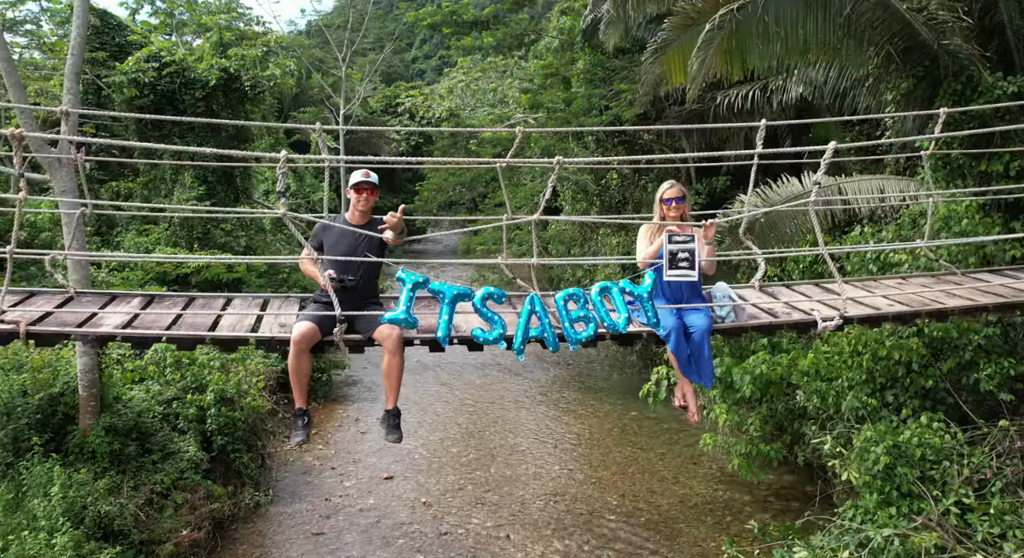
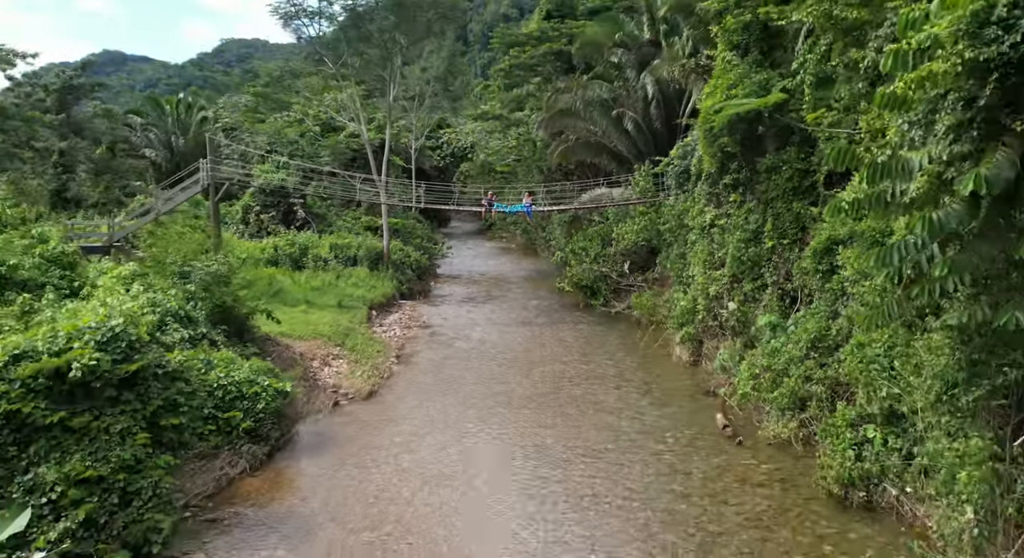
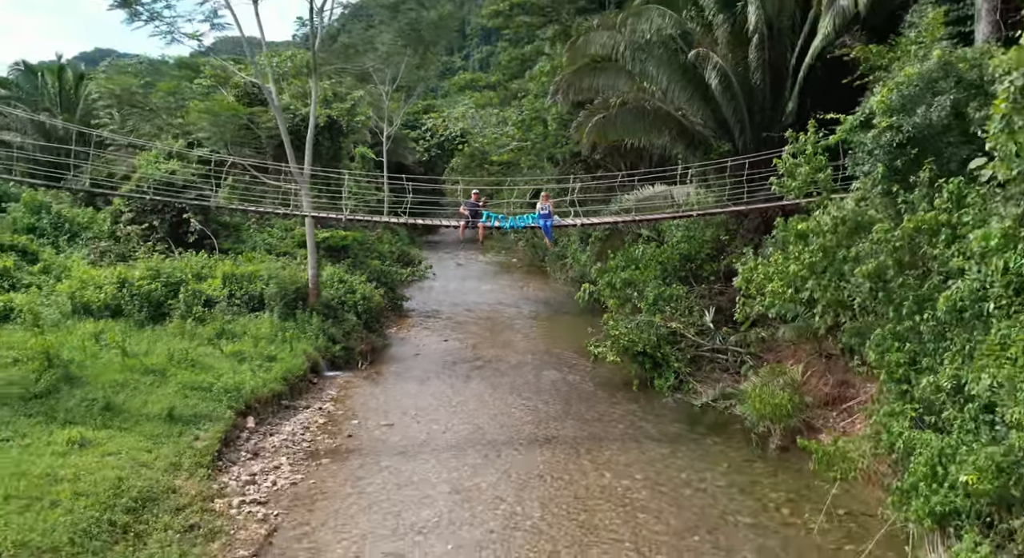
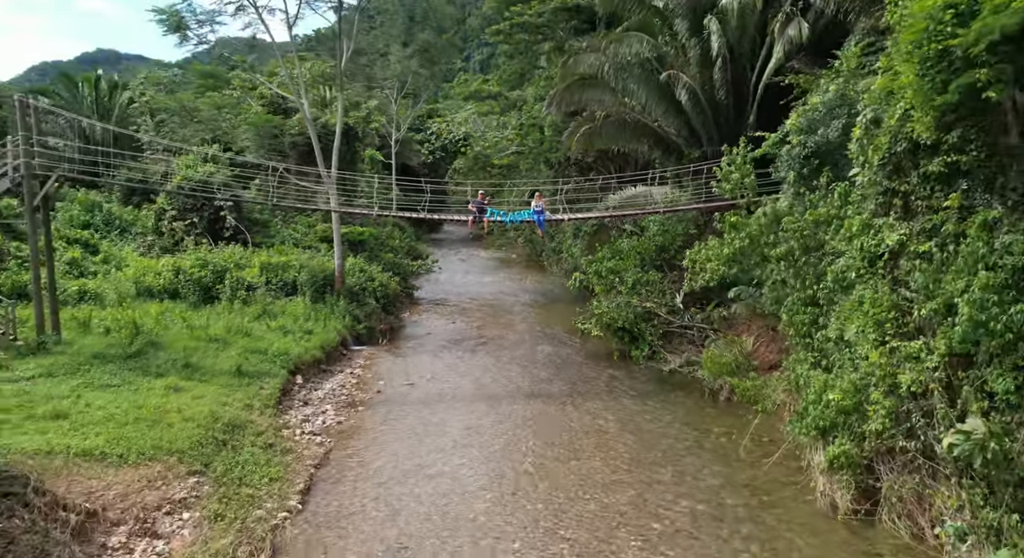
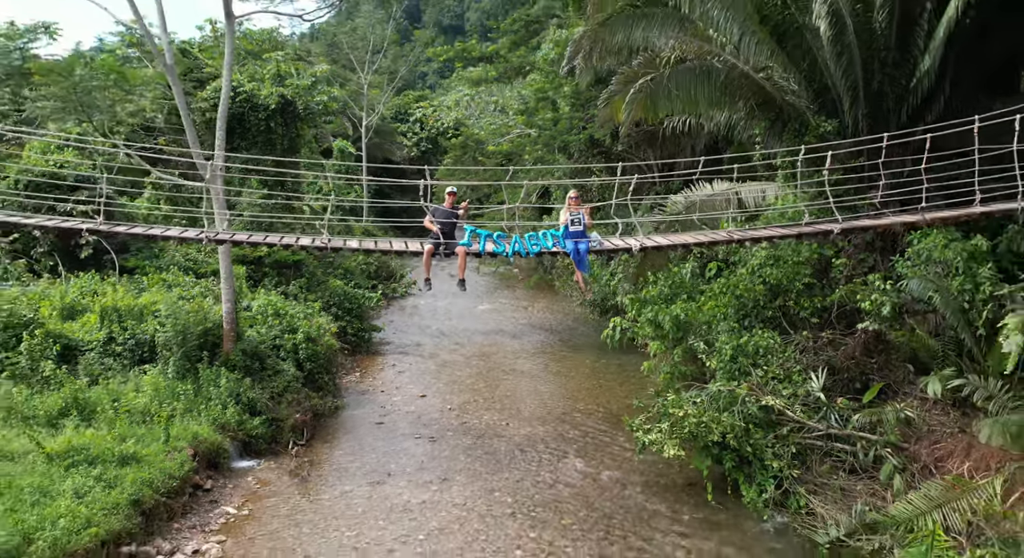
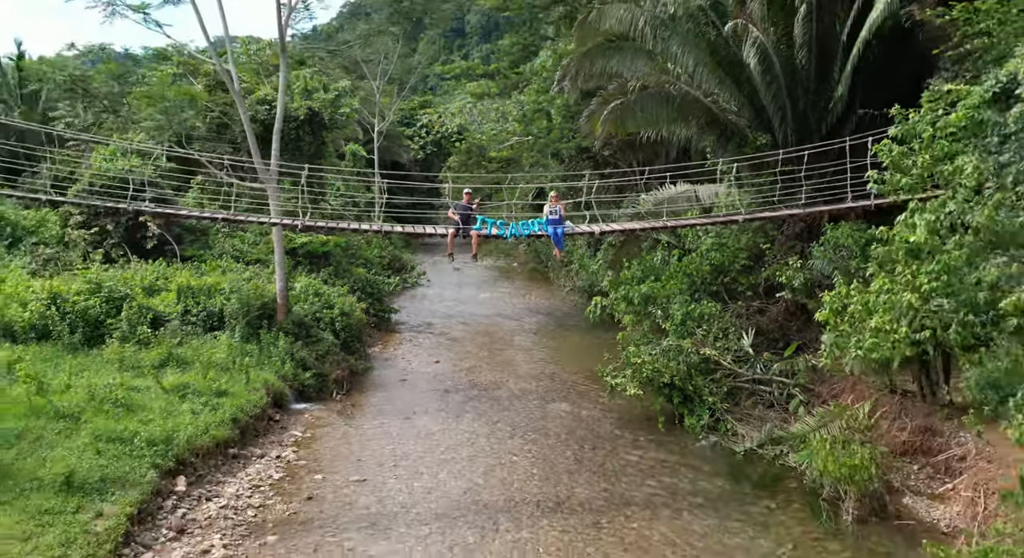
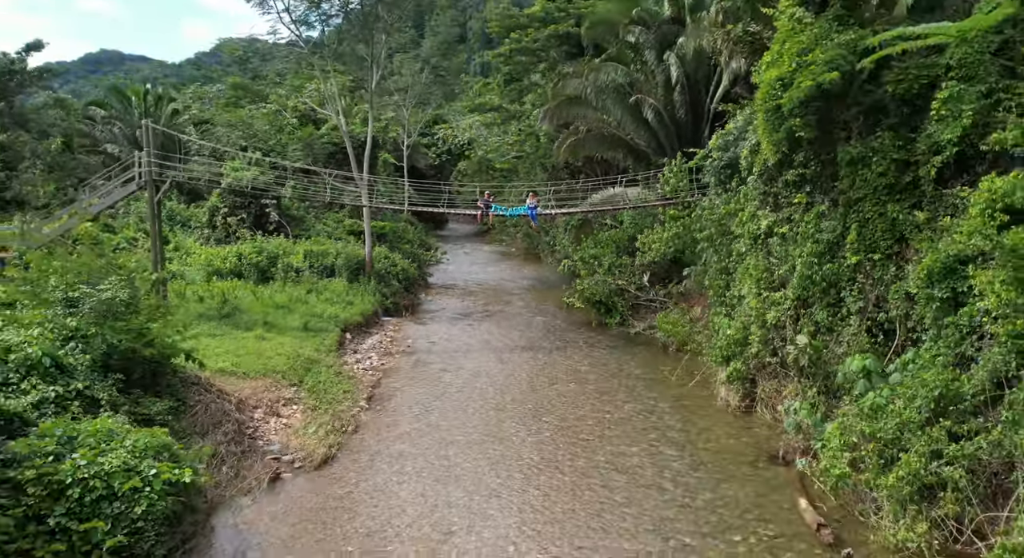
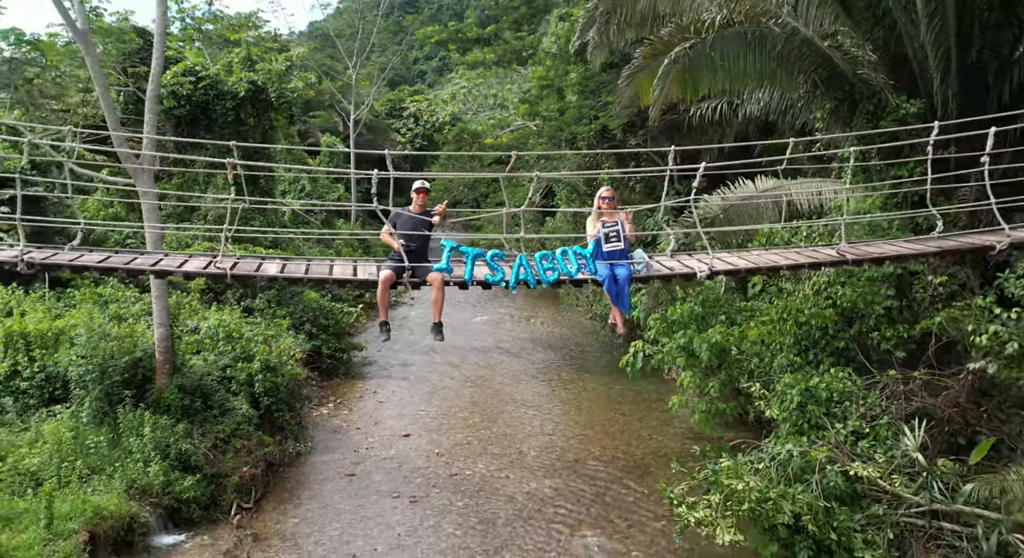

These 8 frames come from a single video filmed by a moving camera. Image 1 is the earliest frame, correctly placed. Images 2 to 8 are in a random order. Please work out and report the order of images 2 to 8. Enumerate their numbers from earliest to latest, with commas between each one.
8, 5, 6, 3, 4, 7, 2
